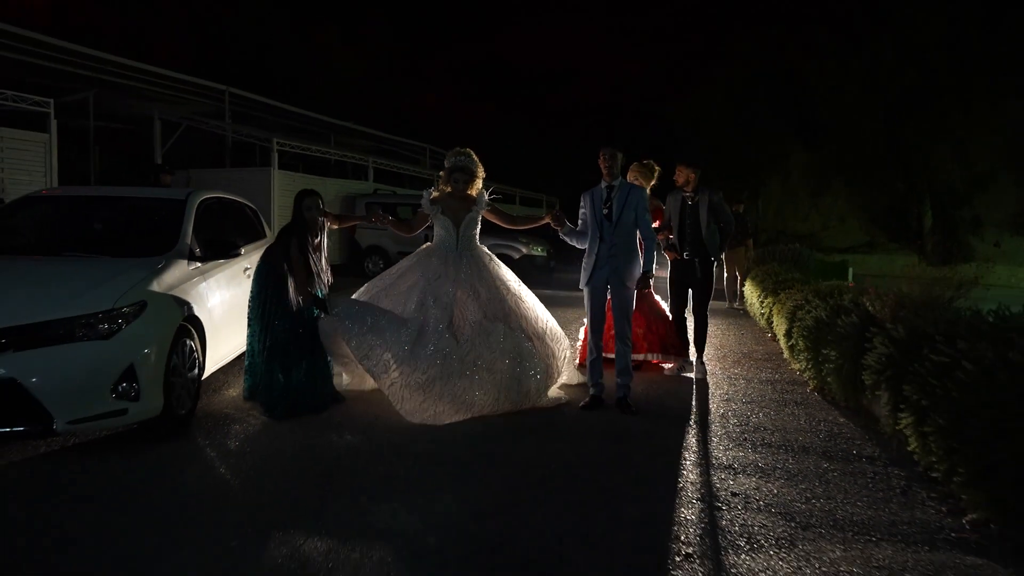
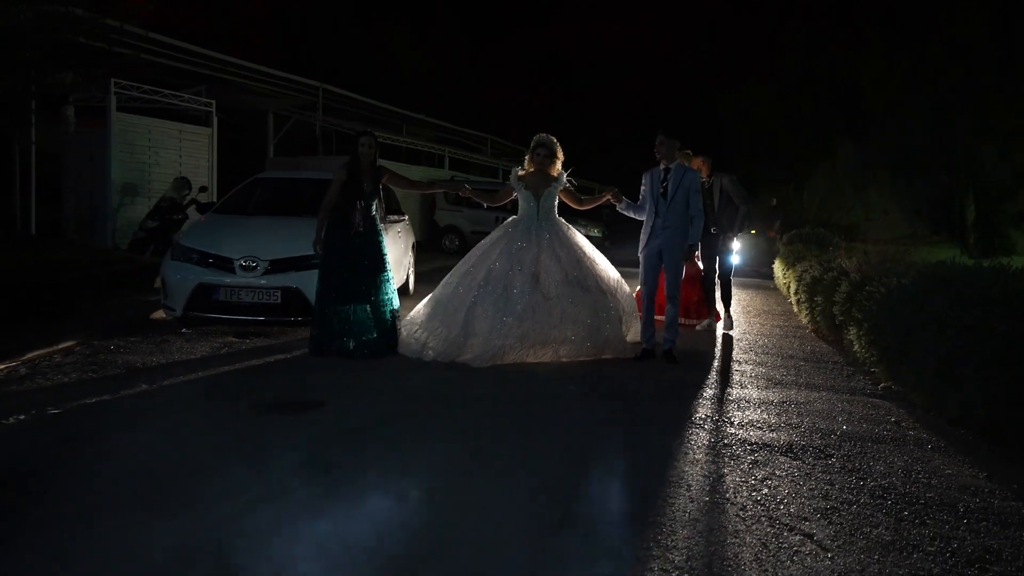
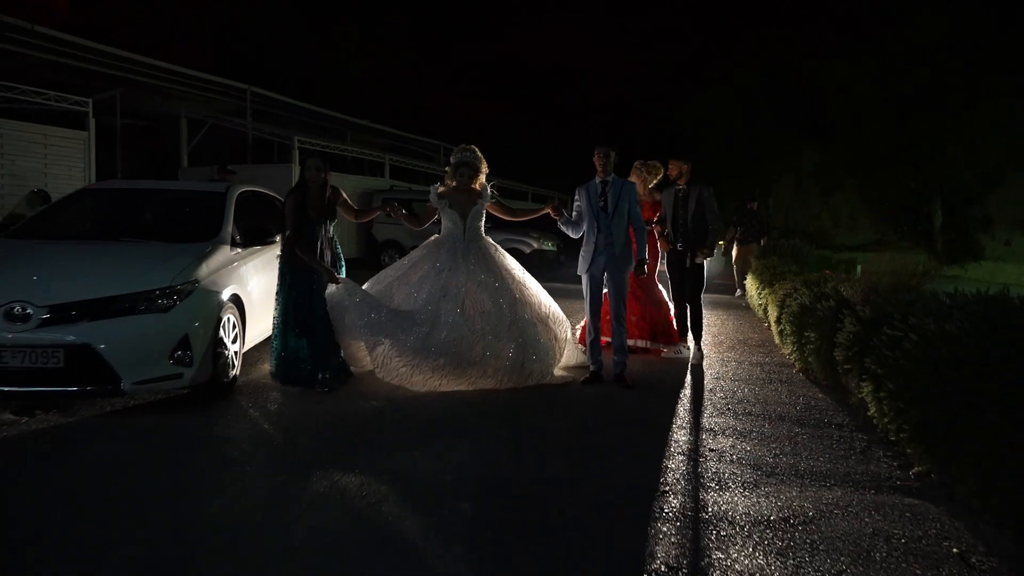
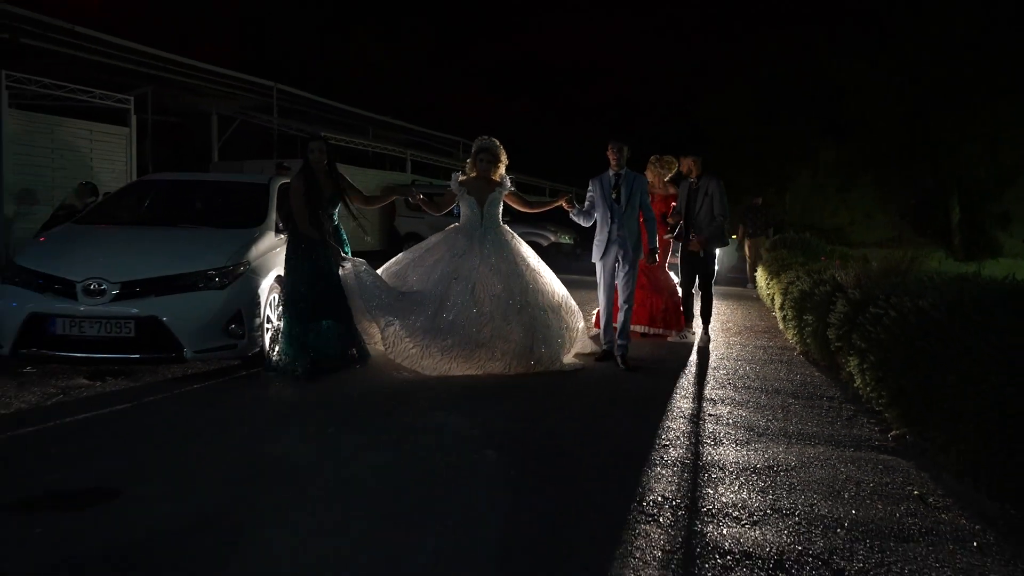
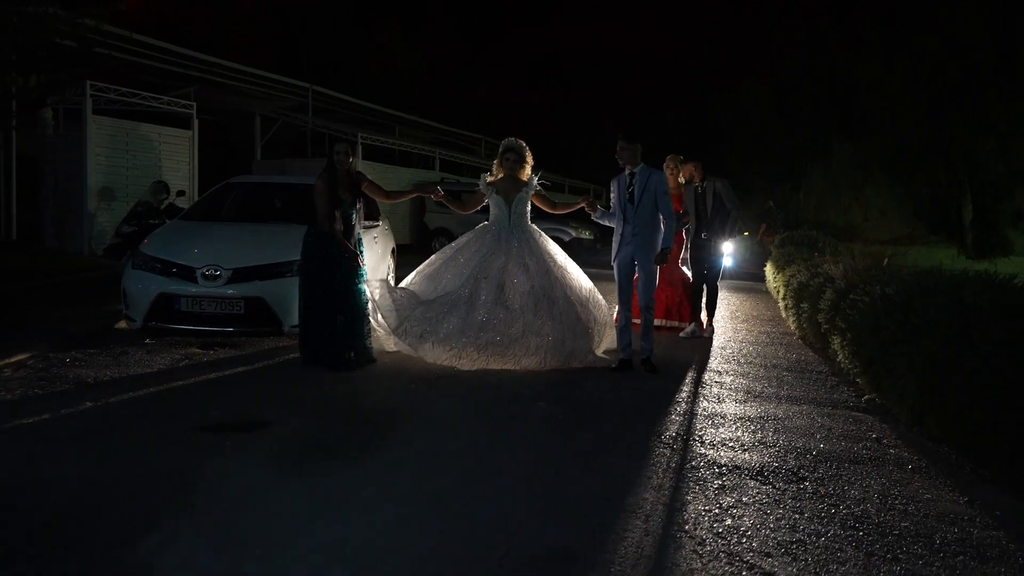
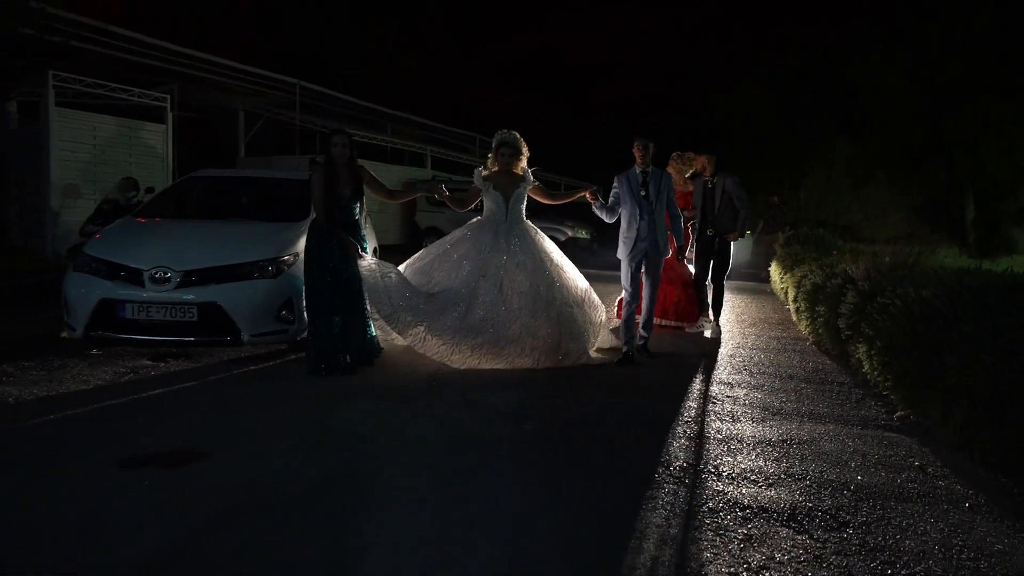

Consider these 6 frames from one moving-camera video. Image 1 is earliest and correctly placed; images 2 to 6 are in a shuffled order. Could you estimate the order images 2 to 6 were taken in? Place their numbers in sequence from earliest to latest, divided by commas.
3, 4, 6, 5, 2
